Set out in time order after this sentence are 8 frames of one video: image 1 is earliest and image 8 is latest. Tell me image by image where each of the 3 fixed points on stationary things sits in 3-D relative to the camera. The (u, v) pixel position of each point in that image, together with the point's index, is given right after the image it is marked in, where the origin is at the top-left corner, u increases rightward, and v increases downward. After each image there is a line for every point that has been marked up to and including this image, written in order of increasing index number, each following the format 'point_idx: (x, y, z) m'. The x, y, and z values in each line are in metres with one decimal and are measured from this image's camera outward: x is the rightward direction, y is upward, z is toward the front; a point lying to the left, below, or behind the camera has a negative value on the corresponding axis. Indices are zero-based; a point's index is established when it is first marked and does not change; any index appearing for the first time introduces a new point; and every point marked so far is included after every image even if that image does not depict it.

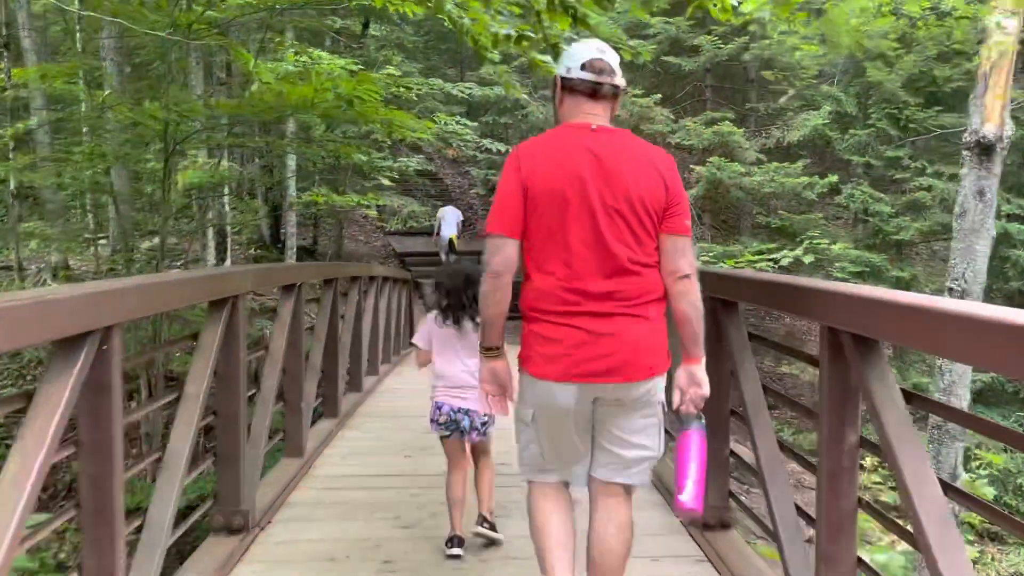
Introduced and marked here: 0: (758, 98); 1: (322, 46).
0: (+4.1, +3.2, +13.3) m
1: (-2.2, +2.9, +9.4) m
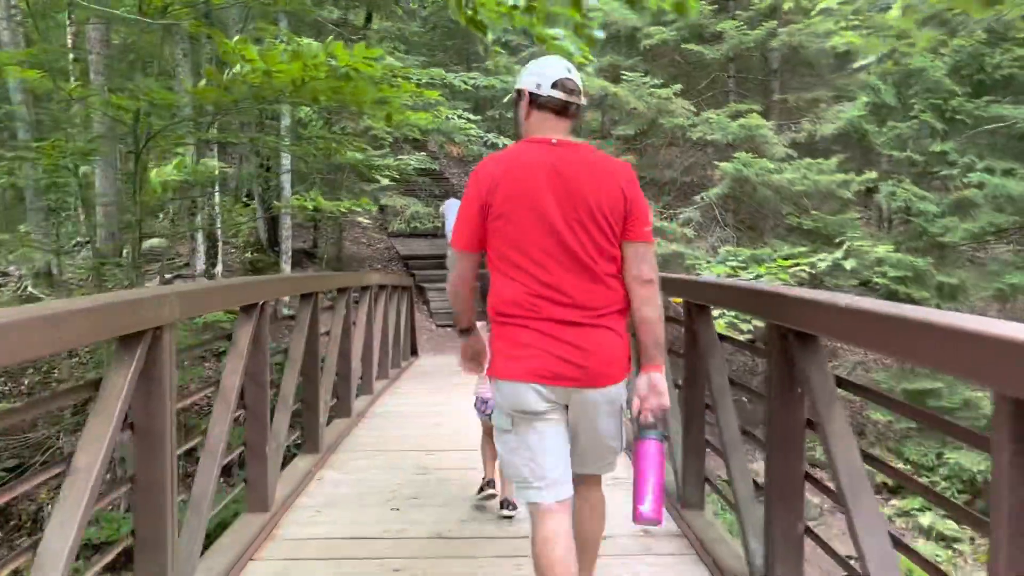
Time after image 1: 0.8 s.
0: (+4.3, +3.1, +12.7) m
1: (-2.1, +2.8, +8.9) m
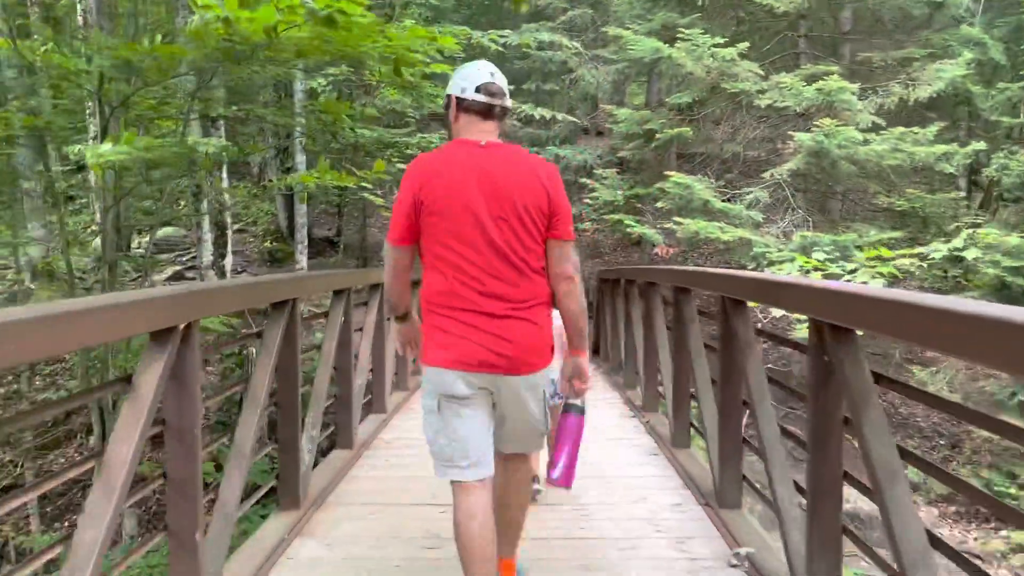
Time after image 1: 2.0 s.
0: (+4.8, +3.3, +11.6) m
1: (-1.8, +2.9, +8.2) m
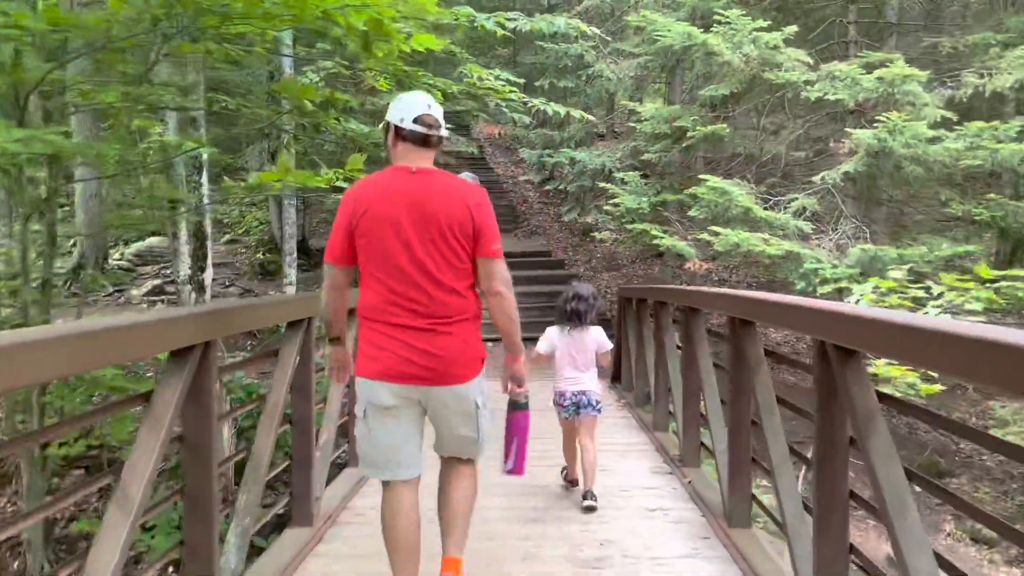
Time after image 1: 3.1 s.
0: (+5.0, +3.1, +10.8) m
1: (-1.6, +2.7, +7.5) m
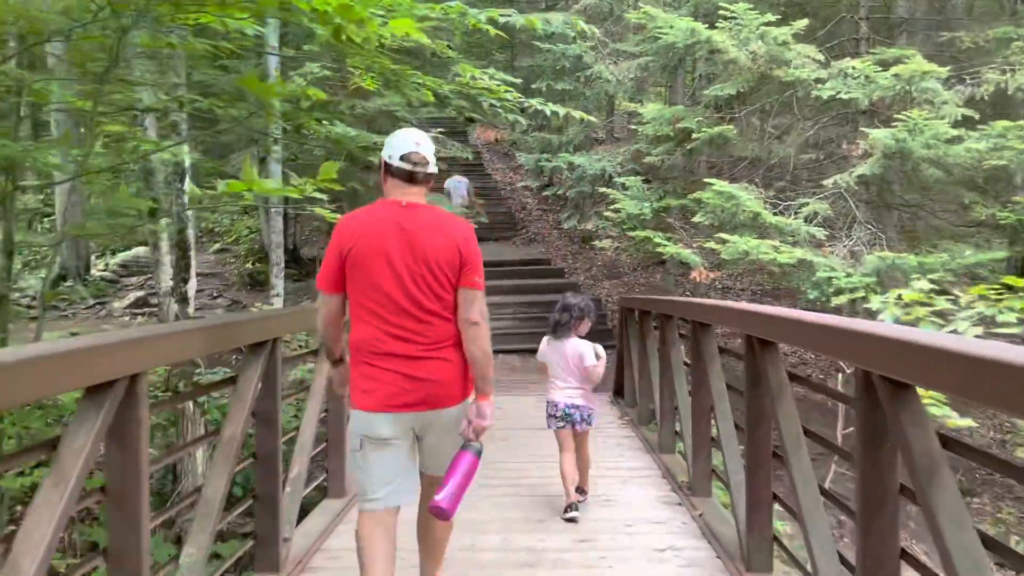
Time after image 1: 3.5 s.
0: (+4.9, +3.0, +10.6) m
1: (-1.7, +2.7, +7.2) m
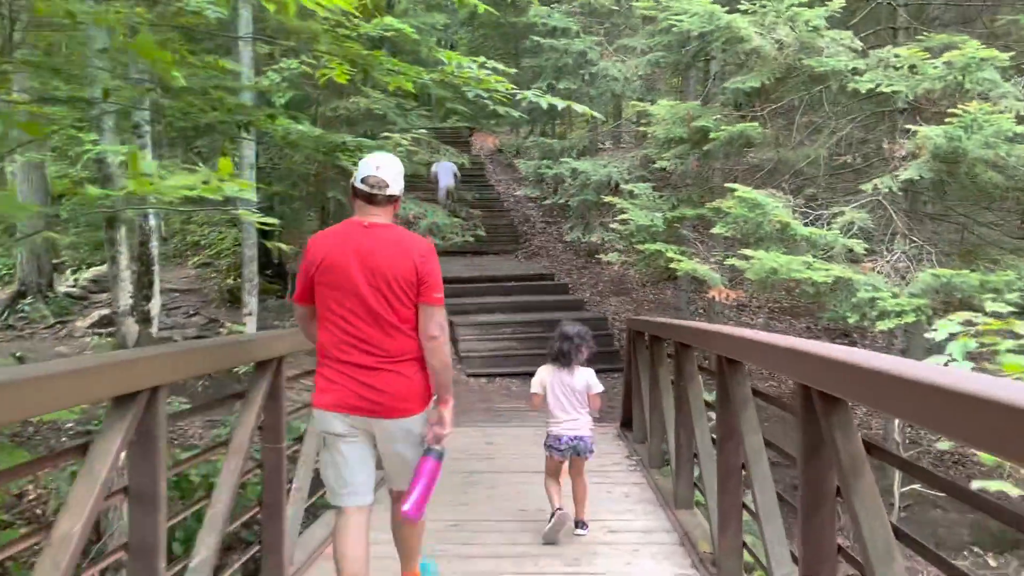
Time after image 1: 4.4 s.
0: (+4.9, +2.8, +10.0) m
1: (-1.7, +2.5, +6.7) m
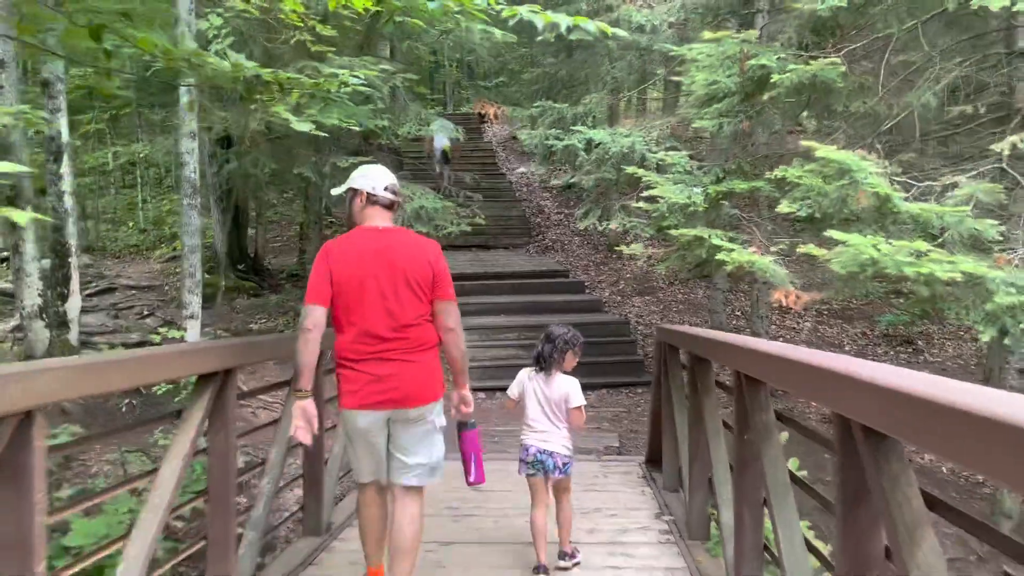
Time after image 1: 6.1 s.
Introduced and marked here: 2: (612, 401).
0: (+5.1, +2.8, +8.7) m
1: (-1.7, +2.5, +5.6) m
2: (+0.7, -0.8, +5.9) m
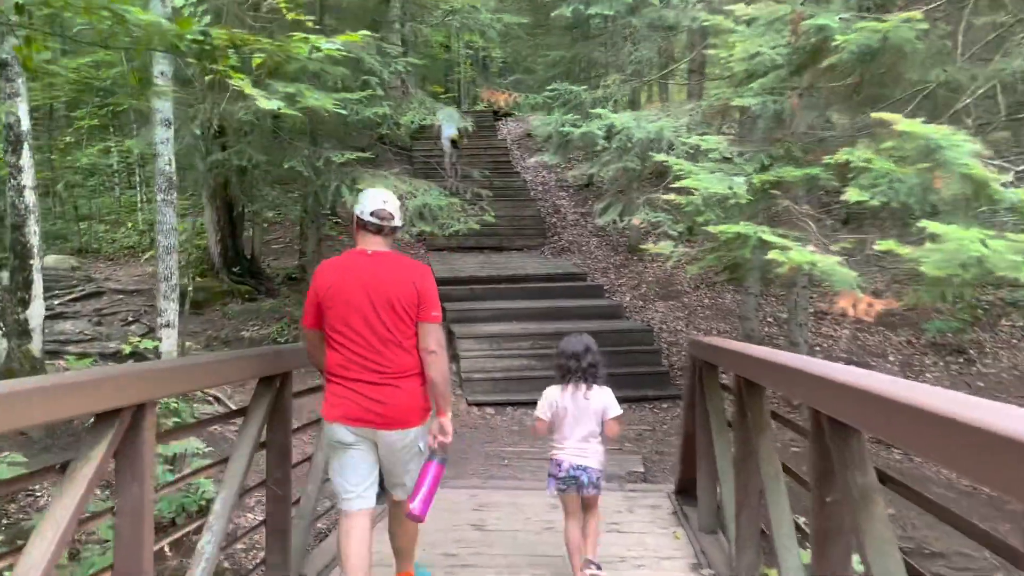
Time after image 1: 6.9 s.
0: (+5.2, +2.7, +8.1) m
1: (-1.6, +2.5, +5.2) m
2: (+0.8, -0.9, +5.4) m
